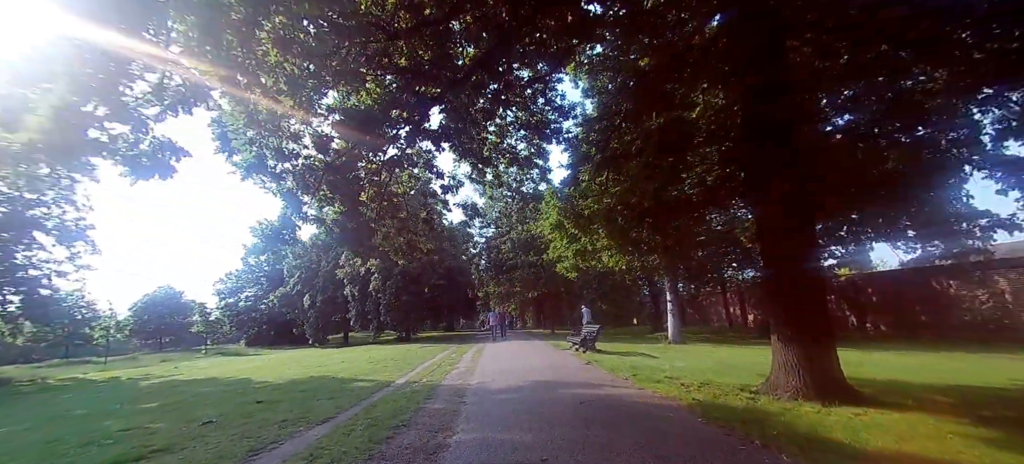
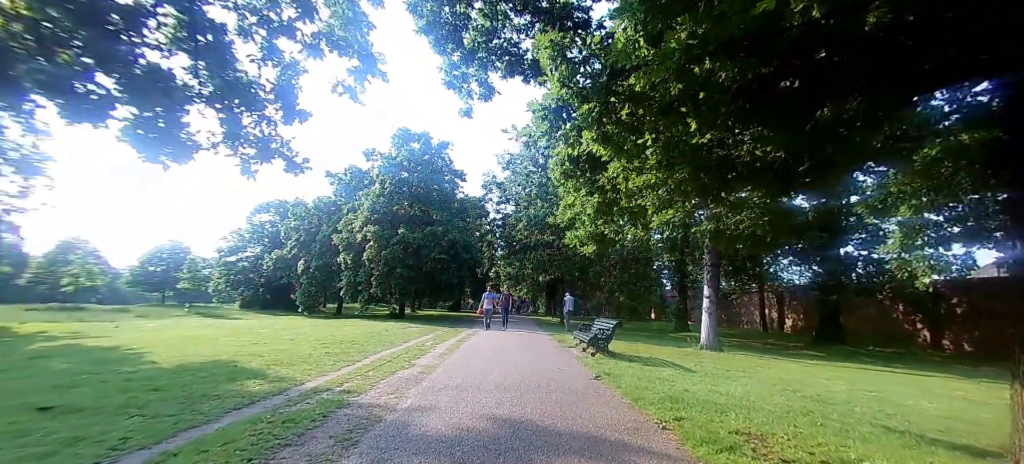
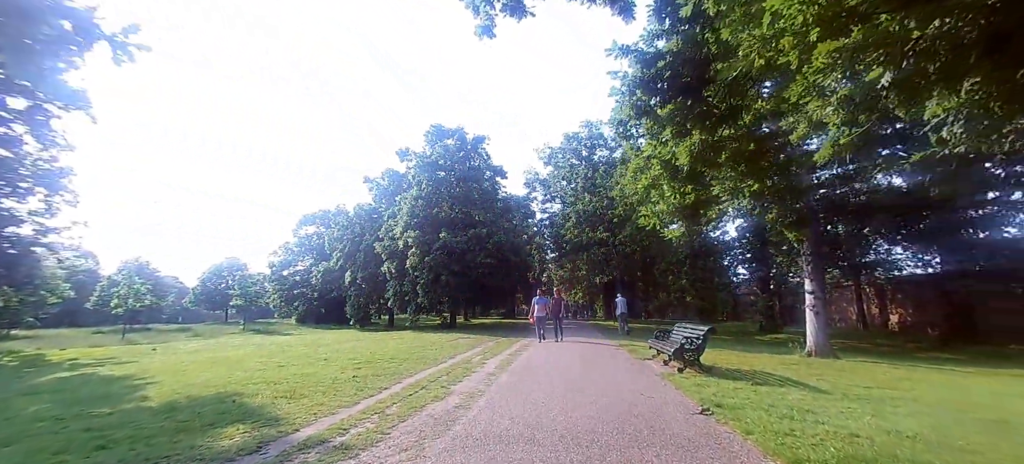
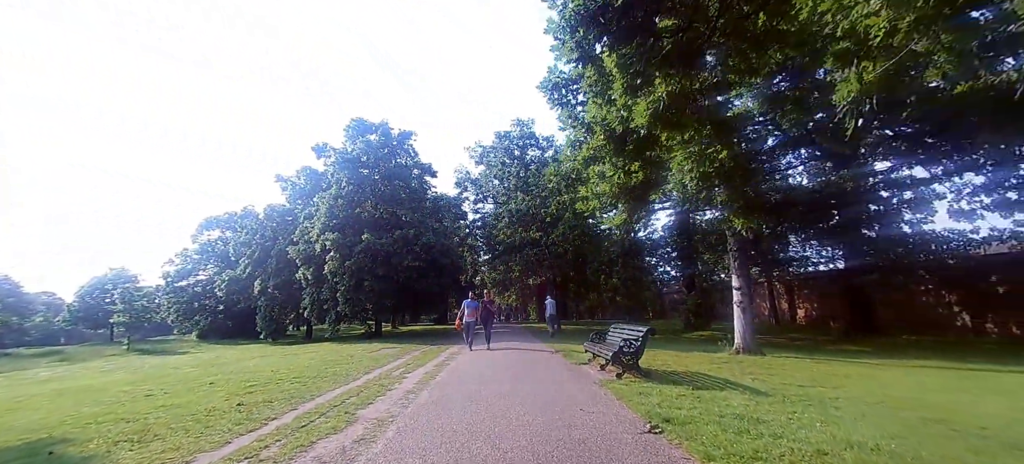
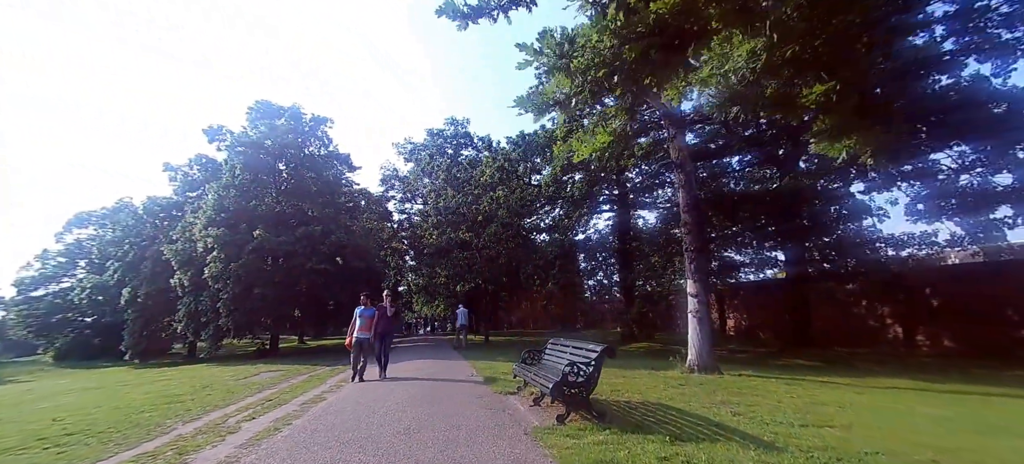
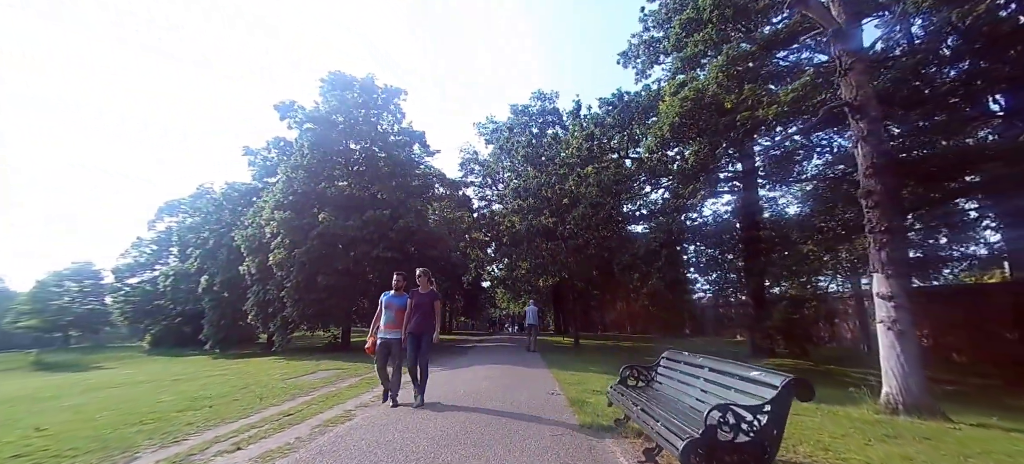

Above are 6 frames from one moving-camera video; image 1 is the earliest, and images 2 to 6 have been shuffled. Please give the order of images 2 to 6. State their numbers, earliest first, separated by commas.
2, 3, 4, 5, 6
